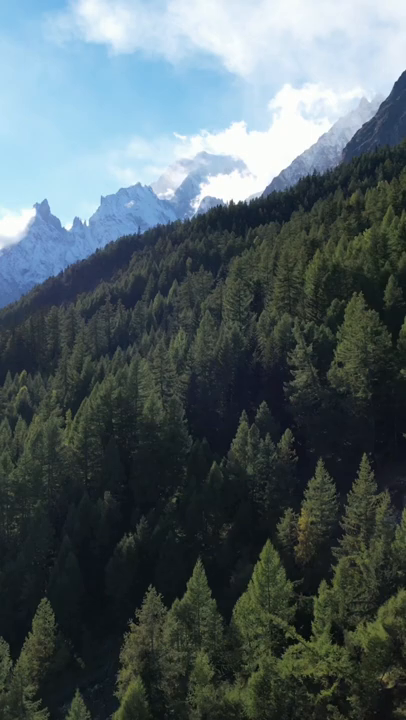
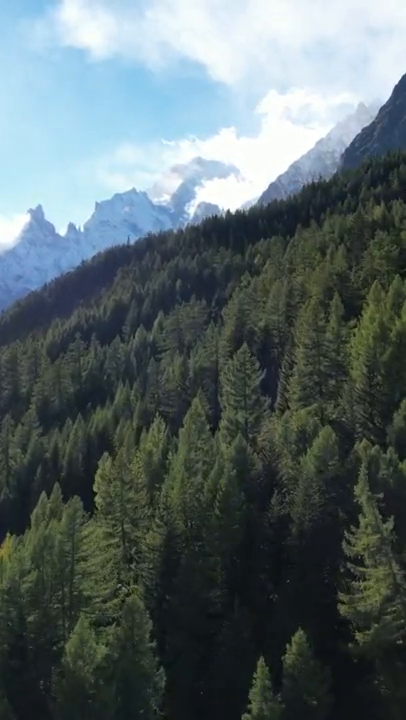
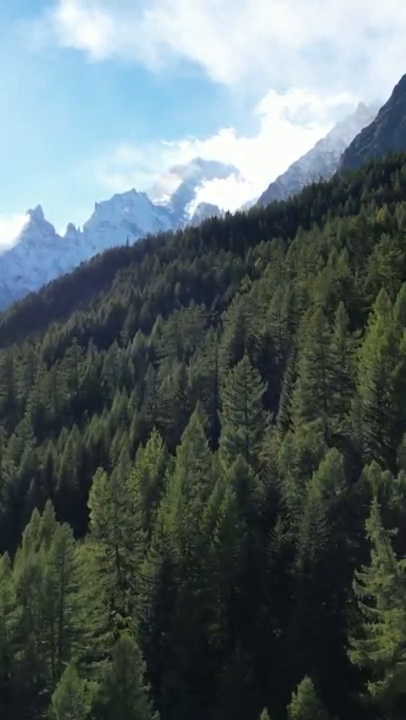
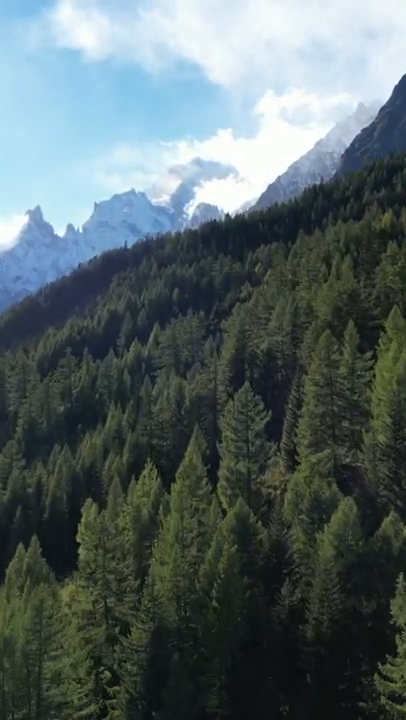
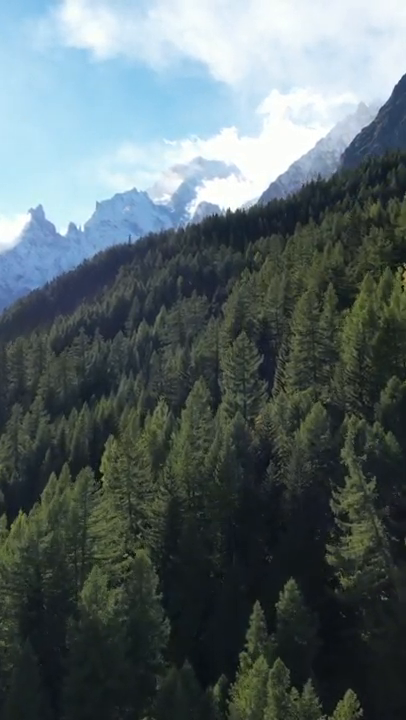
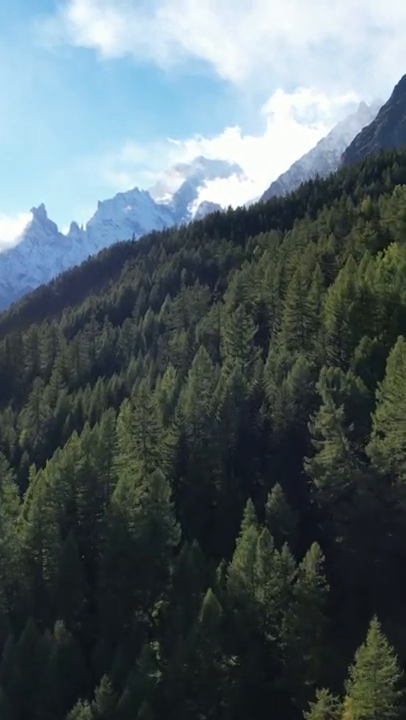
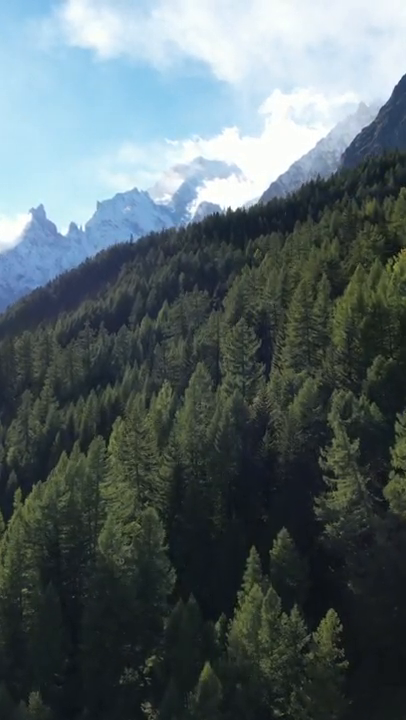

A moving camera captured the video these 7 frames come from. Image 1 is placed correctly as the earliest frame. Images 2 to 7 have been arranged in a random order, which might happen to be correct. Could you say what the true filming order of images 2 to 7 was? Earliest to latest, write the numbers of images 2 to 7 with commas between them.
6, 7, 5, 2, 3, 4
